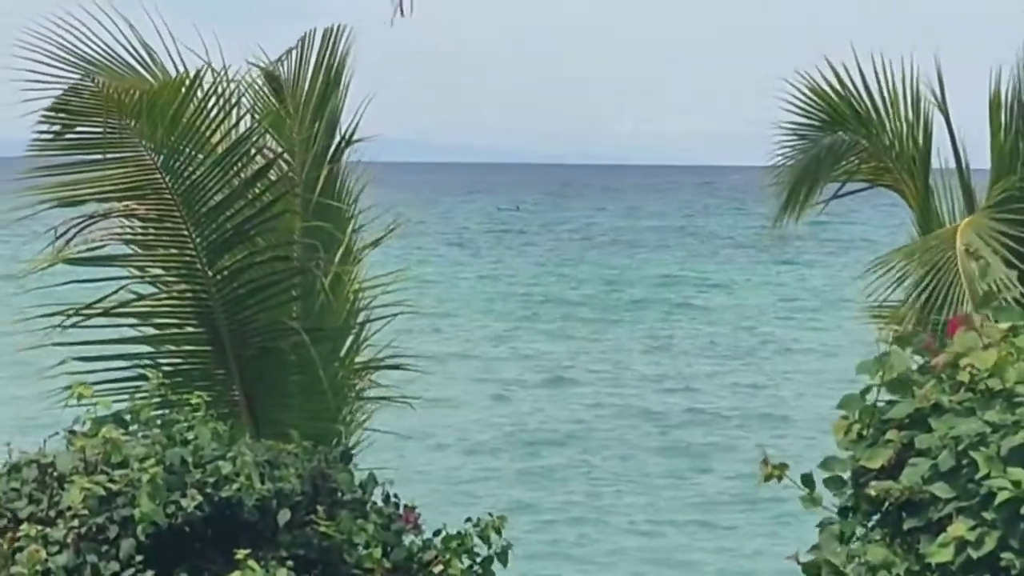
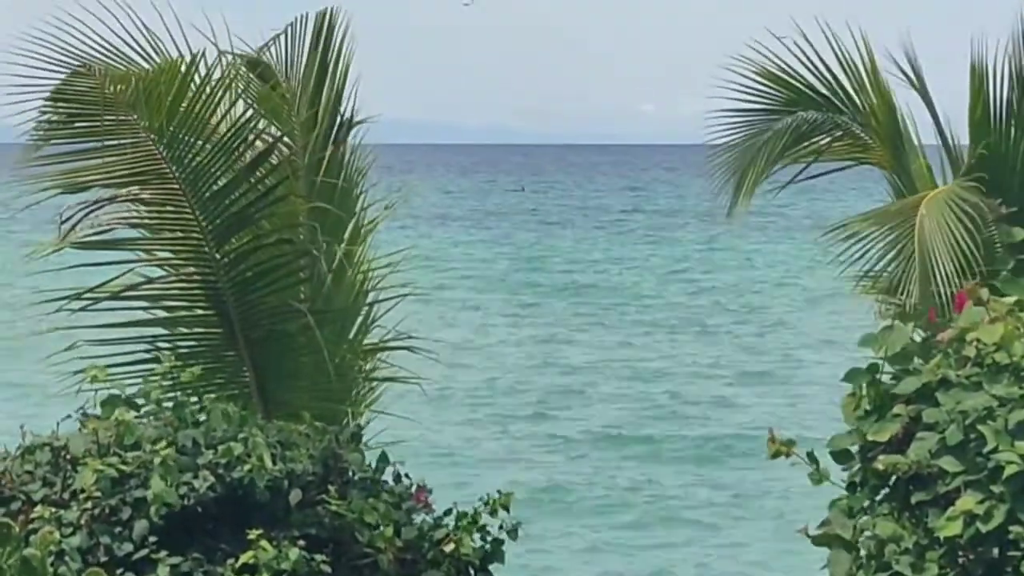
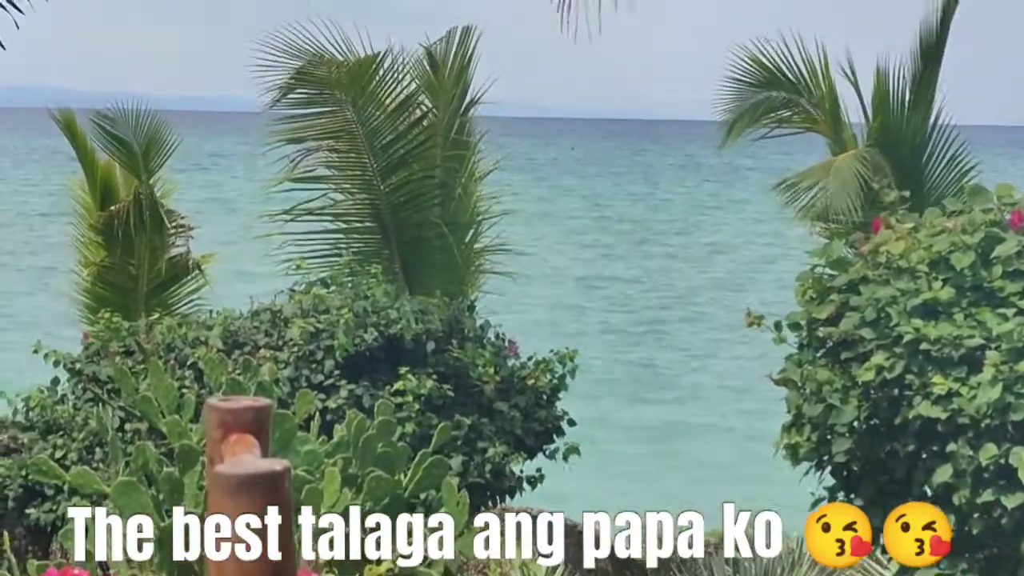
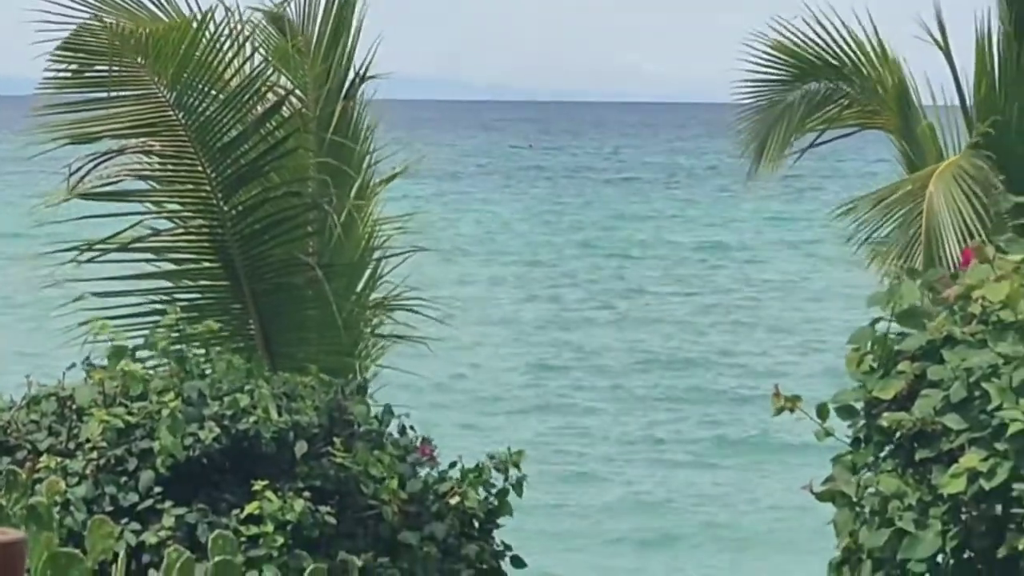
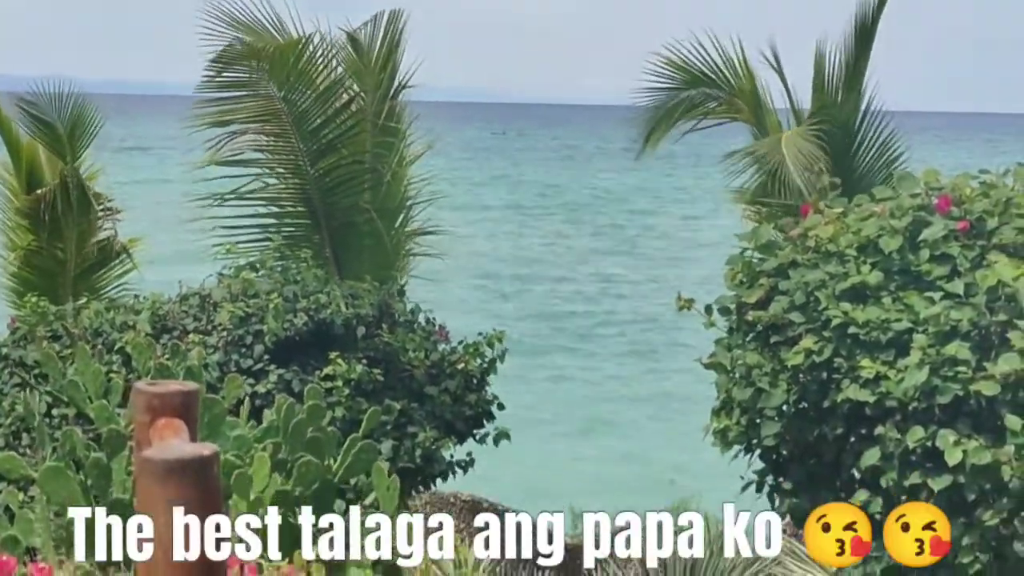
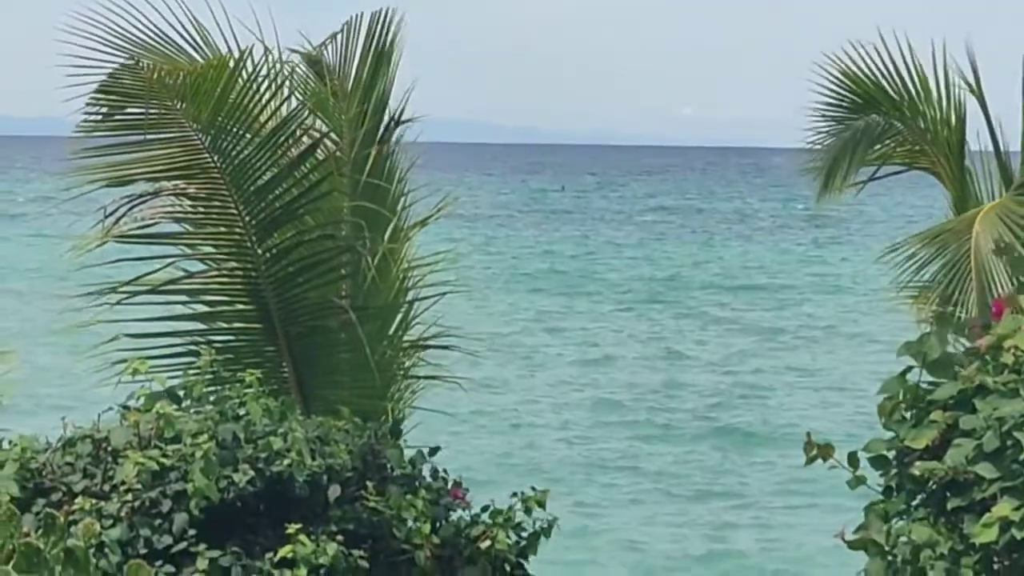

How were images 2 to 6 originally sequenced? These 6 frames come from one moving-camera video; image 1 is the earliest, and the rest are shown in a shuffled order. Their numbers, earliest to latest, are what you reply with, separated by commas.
6, 4, 2, 5, 3
